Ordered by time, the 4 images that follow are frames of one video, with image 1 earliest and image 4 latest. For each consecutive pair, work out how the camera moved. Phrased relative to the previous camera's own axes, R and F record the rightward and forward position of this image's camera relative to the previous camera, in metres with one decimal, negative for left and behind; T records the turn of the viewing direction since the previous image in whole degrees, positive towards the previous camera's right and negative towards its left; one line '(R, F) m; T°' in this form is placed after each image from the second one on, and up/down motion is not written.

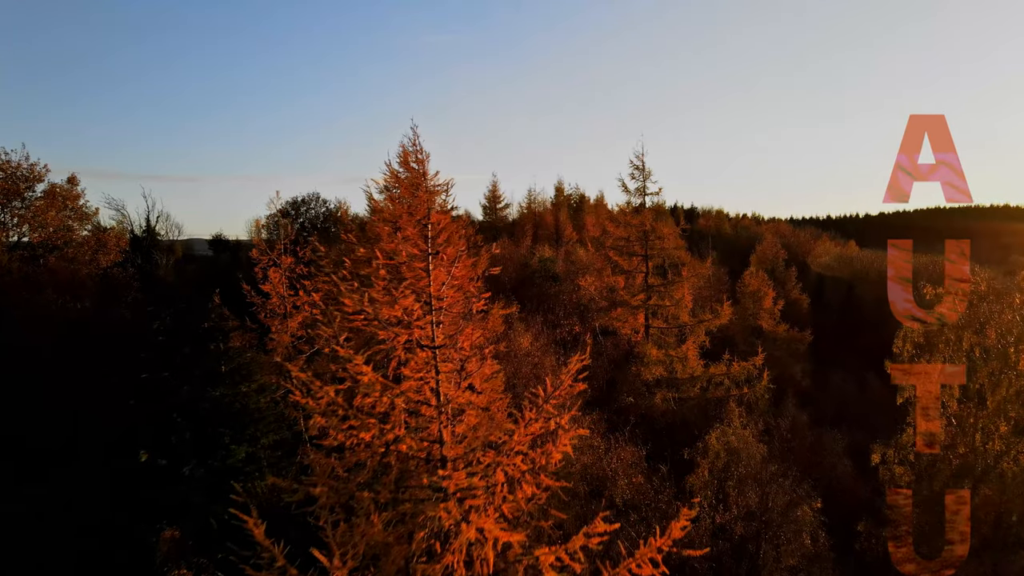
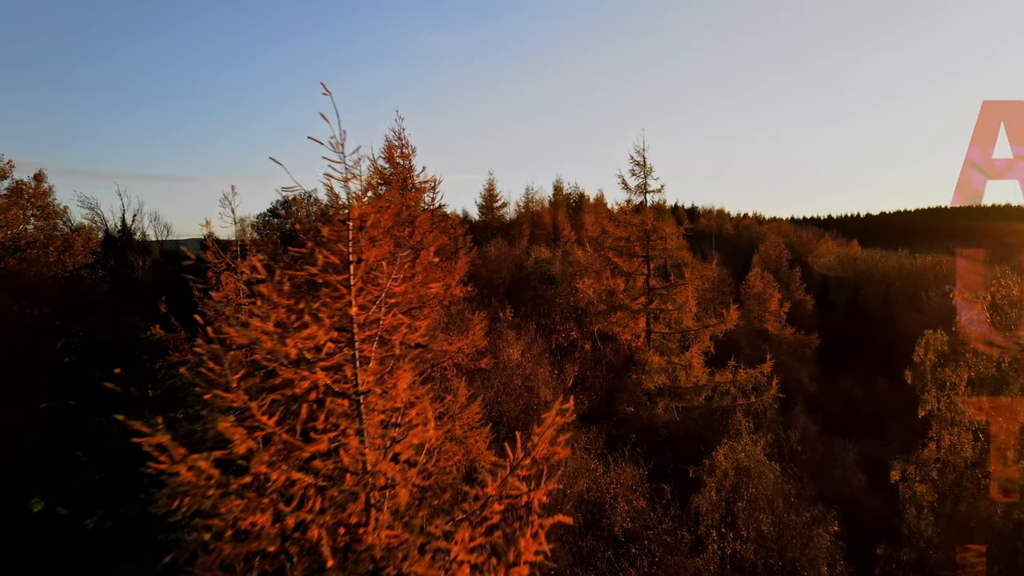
(+0.2, +1.0) m; 0°
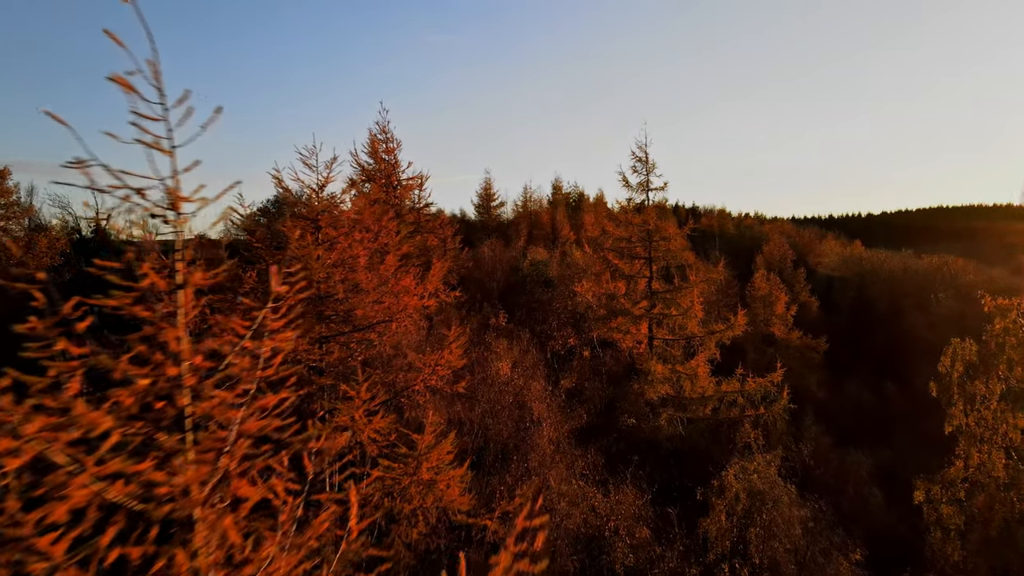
(+0.2, +1.0) m; 0°
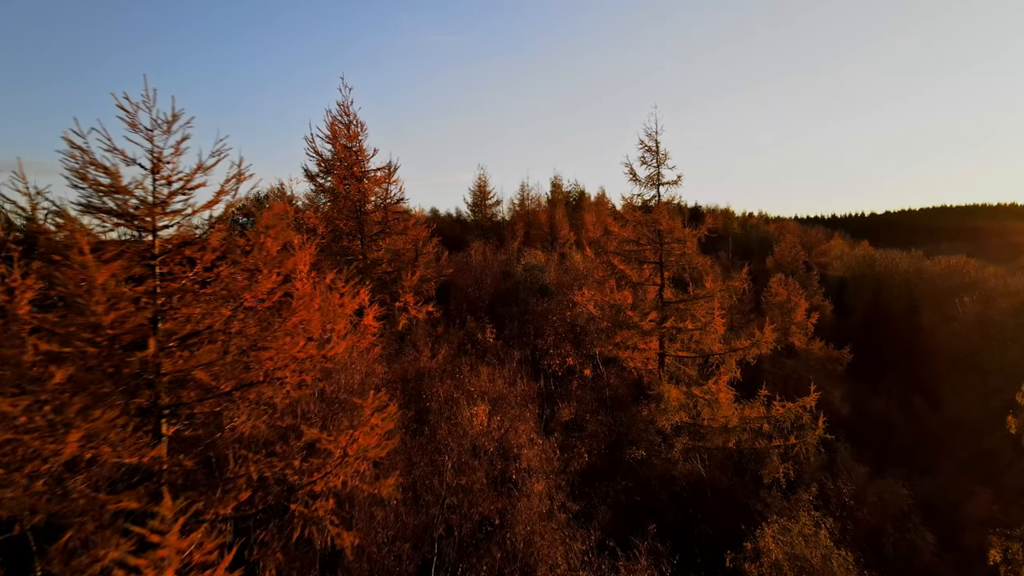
(+0.3, +2.3) m; 0°
